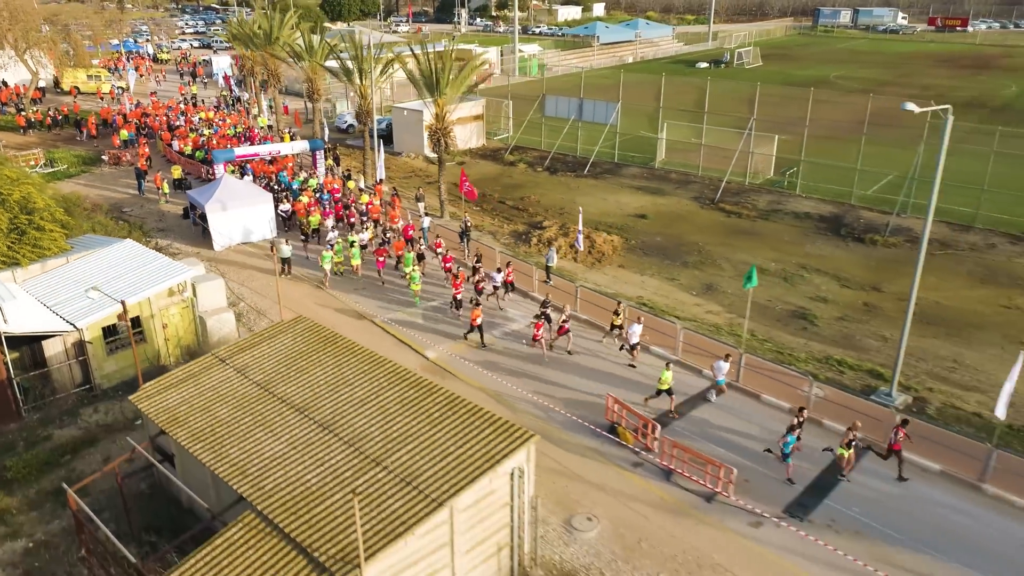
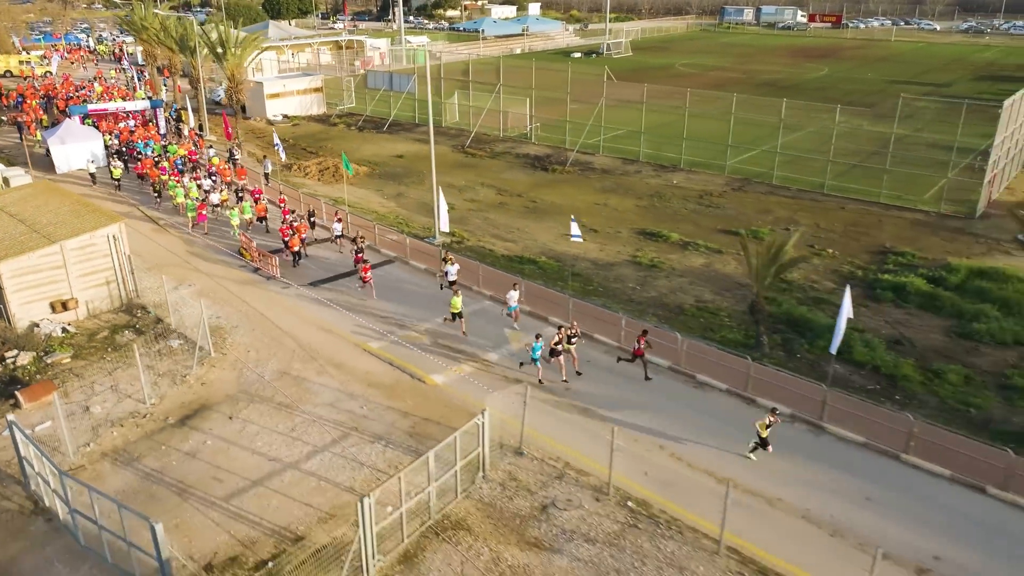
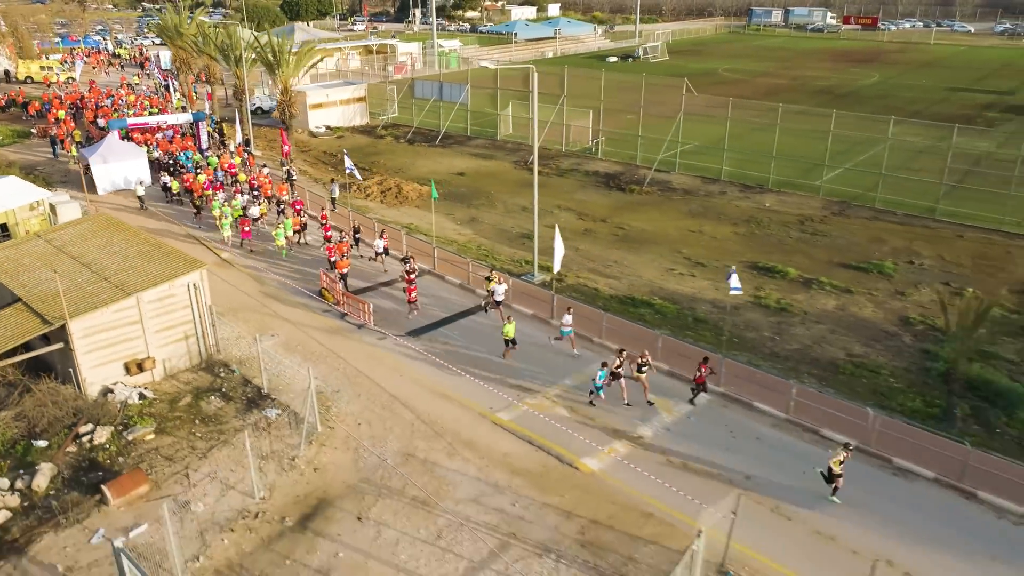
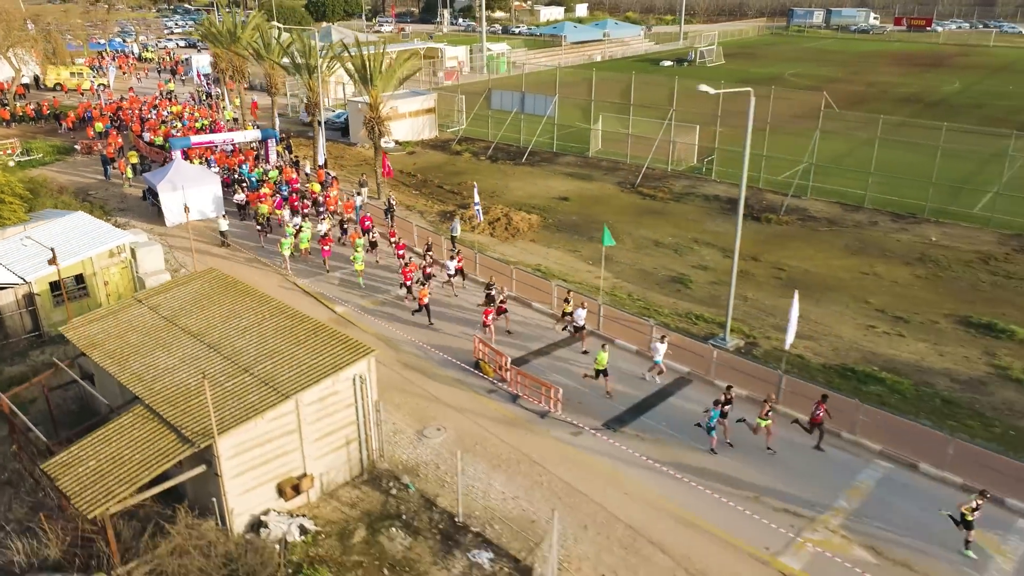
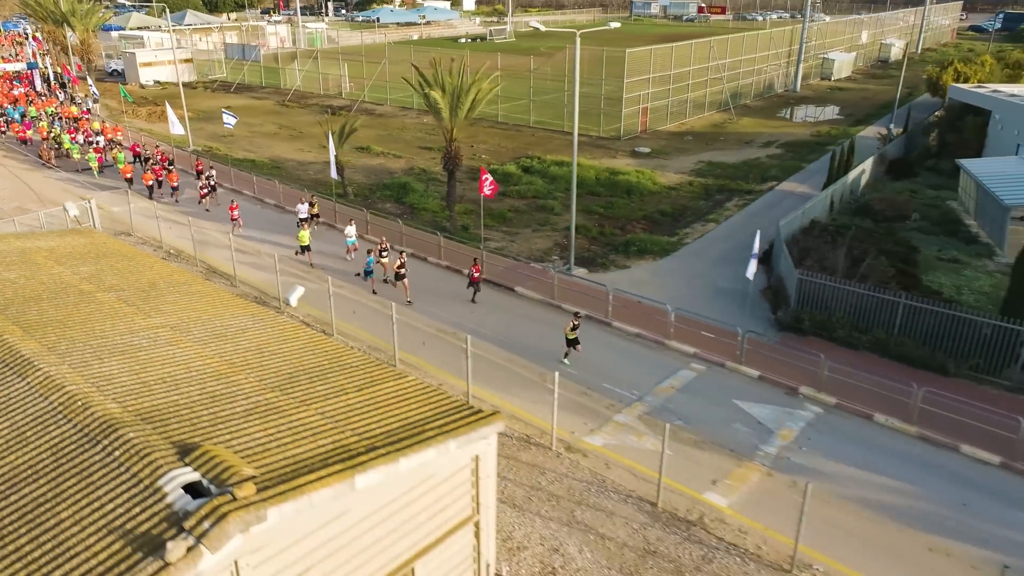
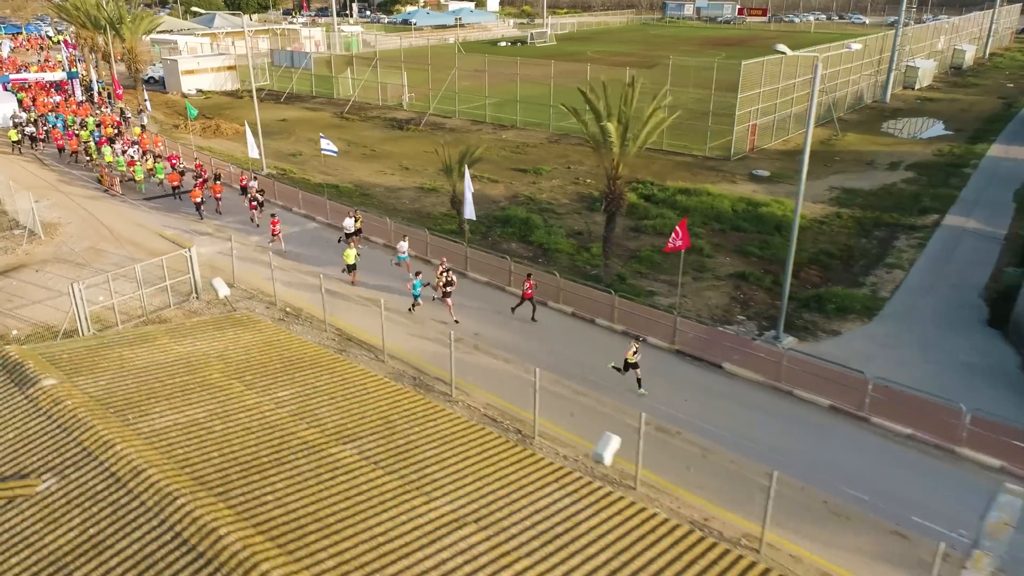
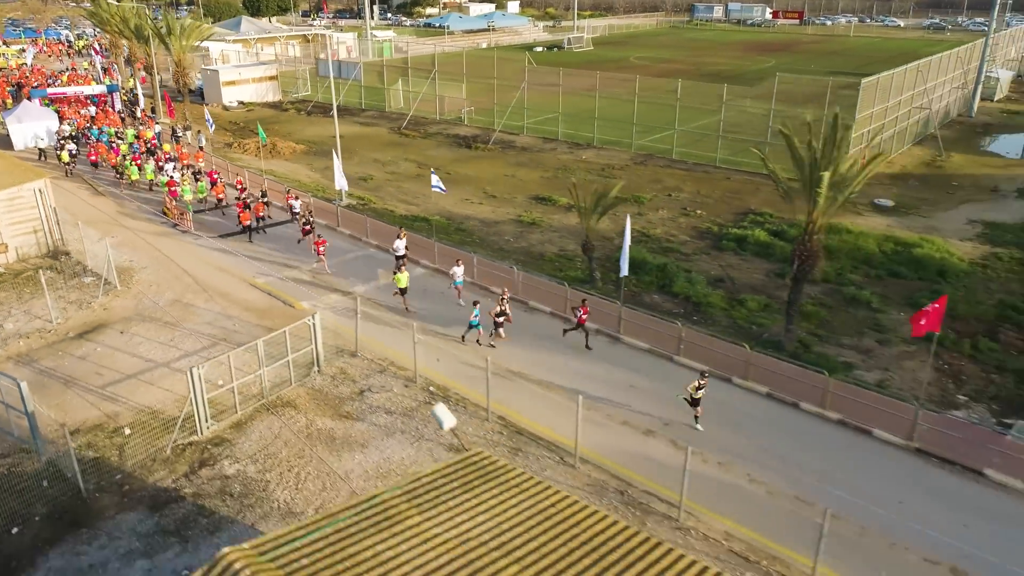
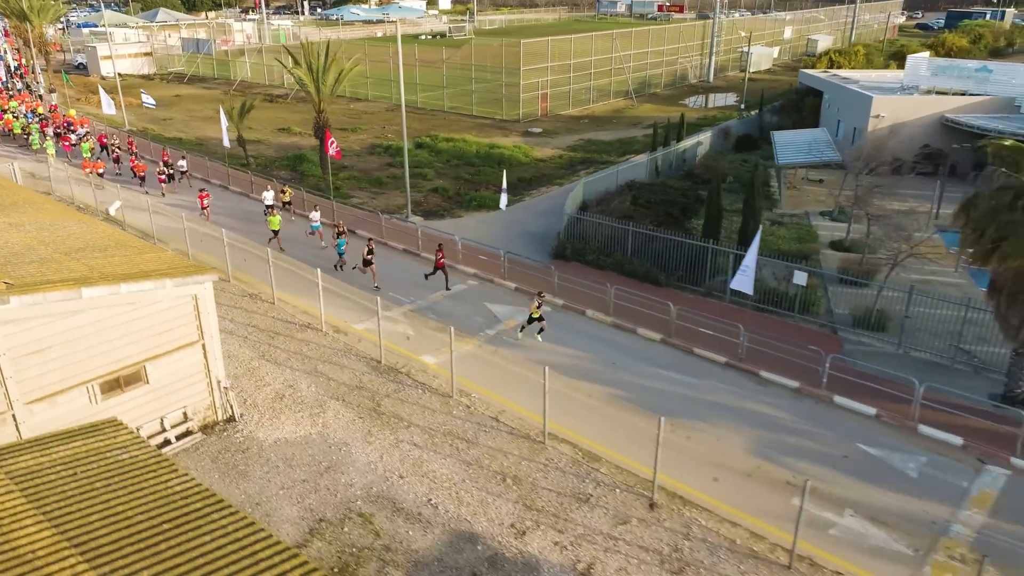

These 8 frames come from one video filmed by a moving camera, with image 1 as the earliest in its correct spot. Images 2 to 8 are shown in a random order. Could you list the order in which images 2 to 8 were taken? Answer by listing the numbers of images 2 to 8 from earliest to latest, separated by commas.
4, 3, 2, 7, 6, 5, 8
